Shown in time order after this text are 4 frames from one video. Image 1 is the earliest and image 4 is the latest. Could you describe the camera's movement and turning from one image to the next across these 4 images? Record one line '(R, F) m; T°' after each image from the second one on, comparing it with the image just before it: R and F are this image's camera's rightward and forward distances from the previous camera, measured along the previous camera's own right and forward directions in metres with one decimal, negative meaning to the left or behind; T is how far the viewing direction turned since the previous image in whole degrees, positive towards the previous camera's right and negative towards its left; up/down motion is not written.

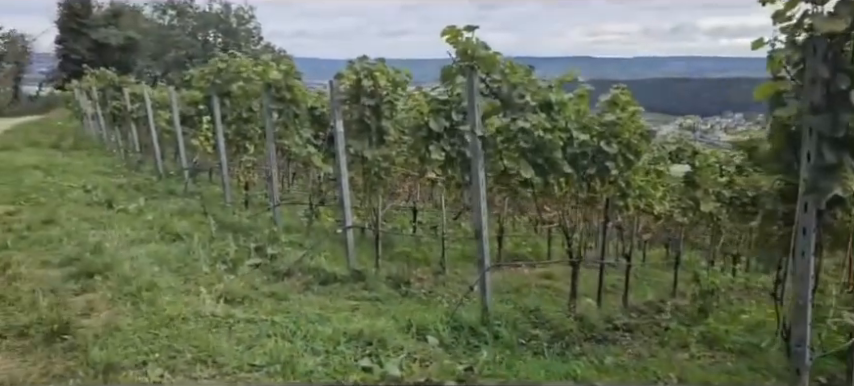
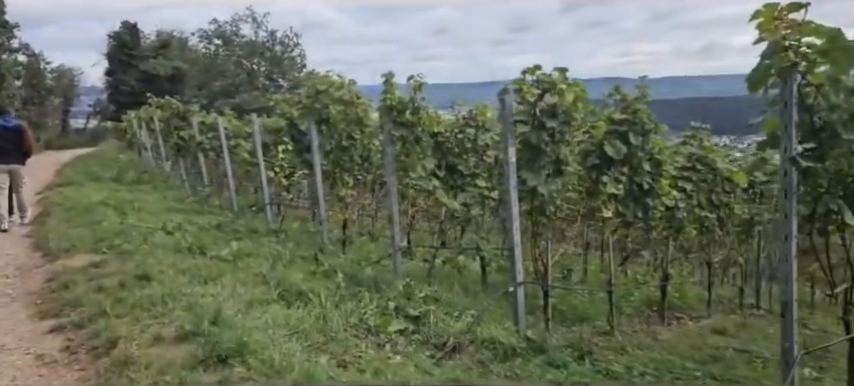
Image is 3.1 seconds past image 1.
(-1.2, +1.4) m; -3°
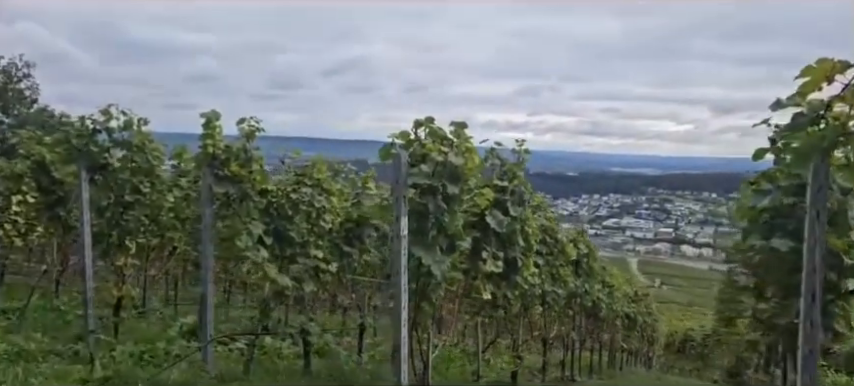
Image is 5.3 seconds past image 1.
(-0.6, +1.4) m; +20°
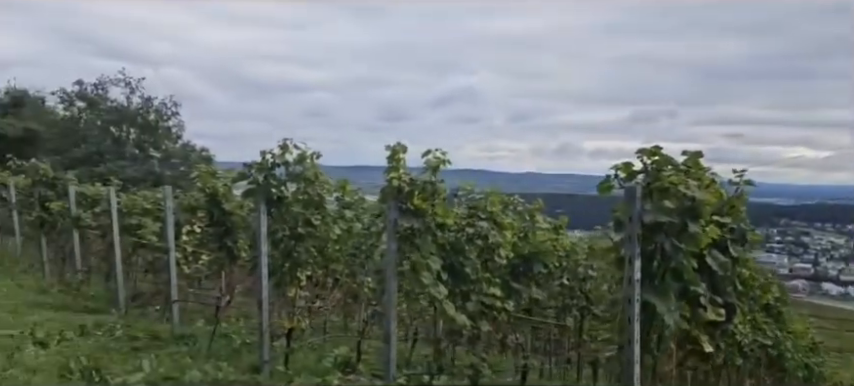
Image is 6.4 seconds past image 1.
(-0.6, +0.2) m; -9°
